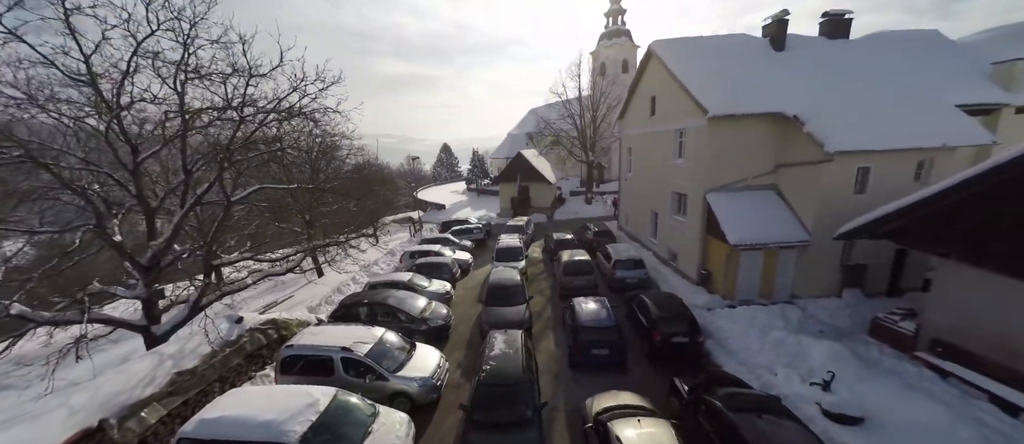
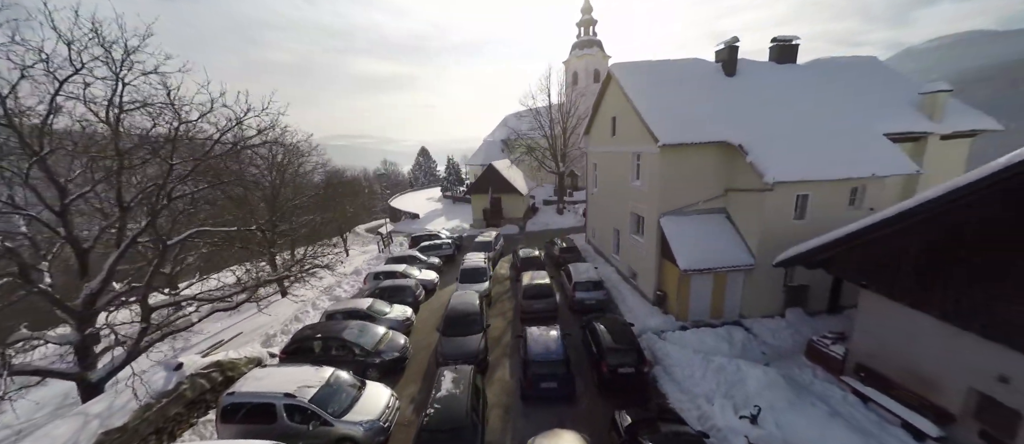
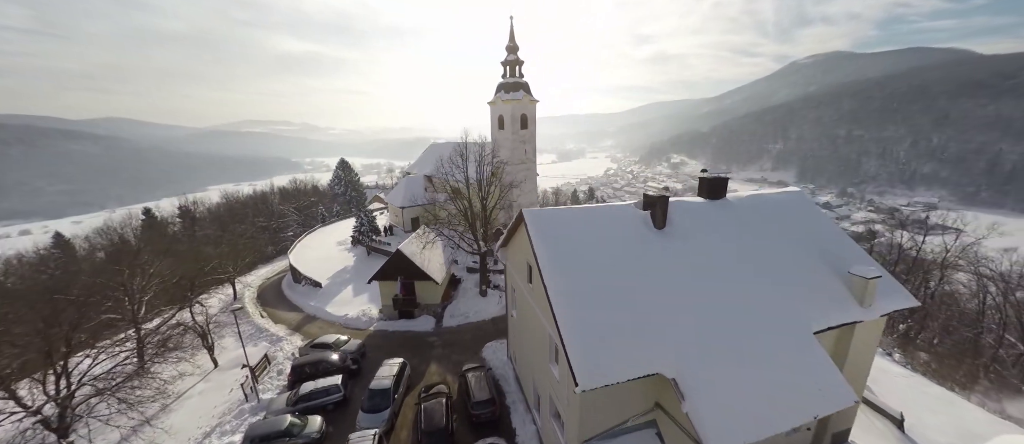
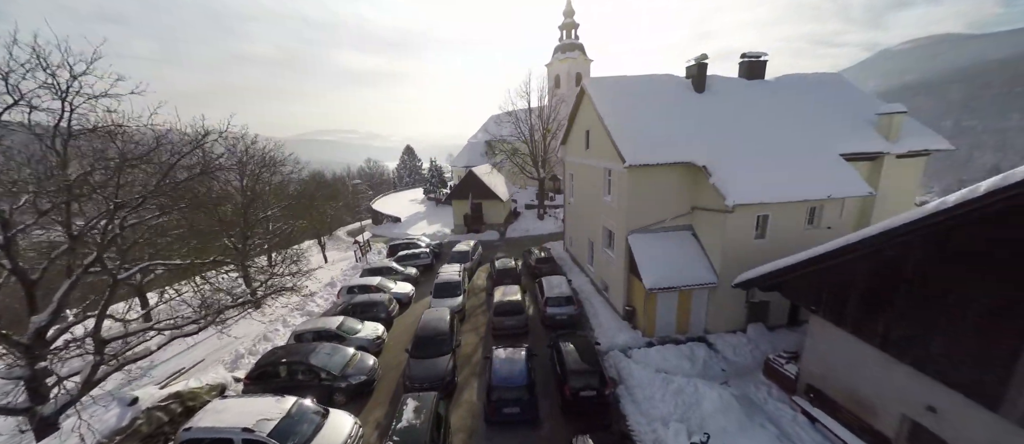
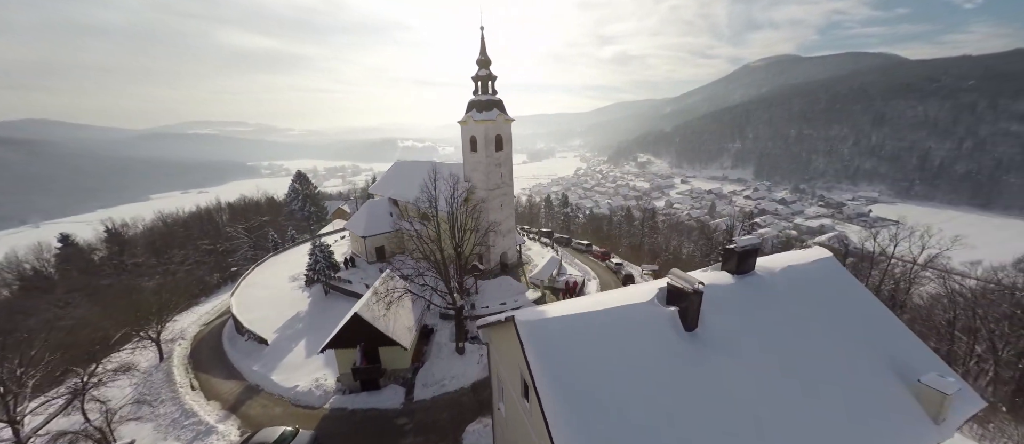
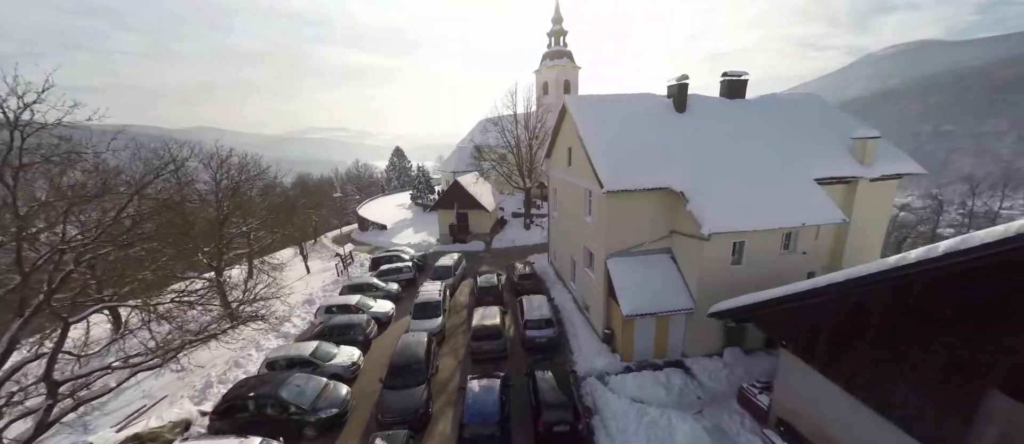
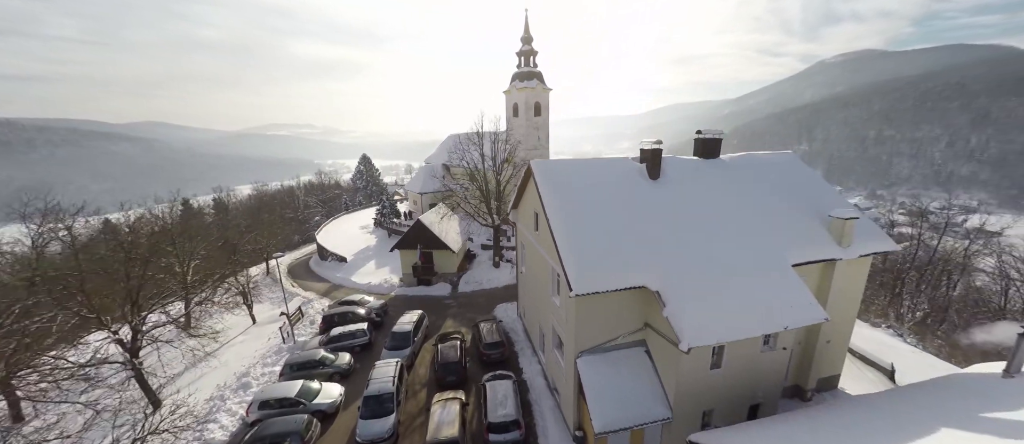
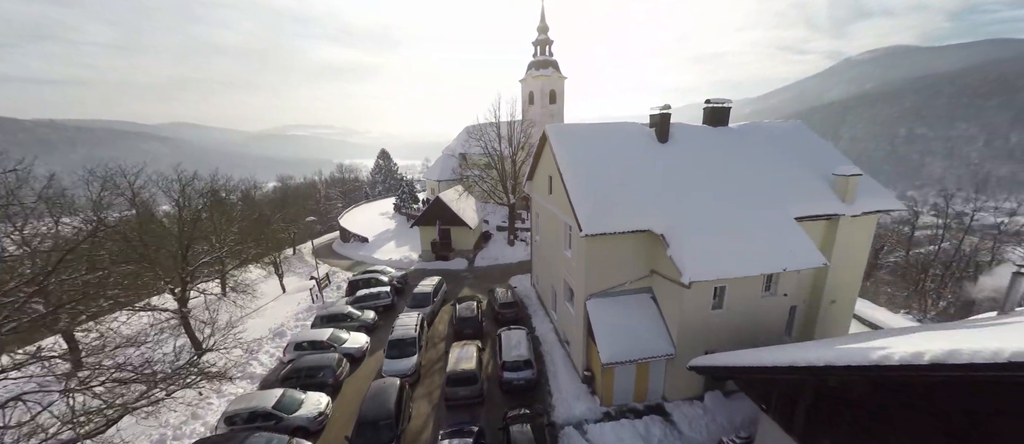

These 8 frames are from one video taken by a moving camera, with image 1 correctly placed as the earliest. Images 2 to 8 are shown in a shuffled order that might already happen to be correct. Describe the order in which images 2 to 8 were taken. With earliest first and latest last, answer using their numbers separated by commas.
2, 4, 6, 8, 7, 3, 5
